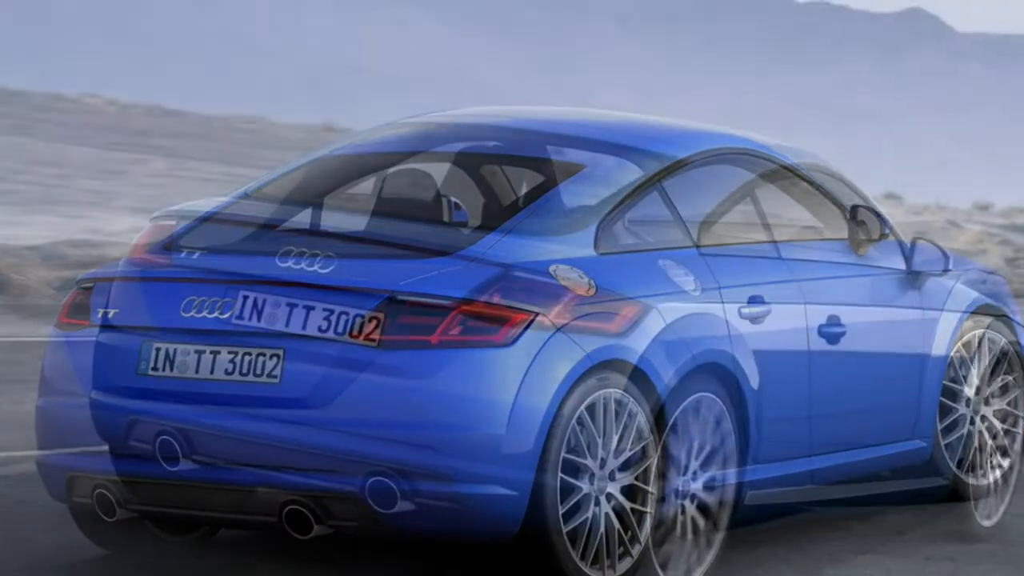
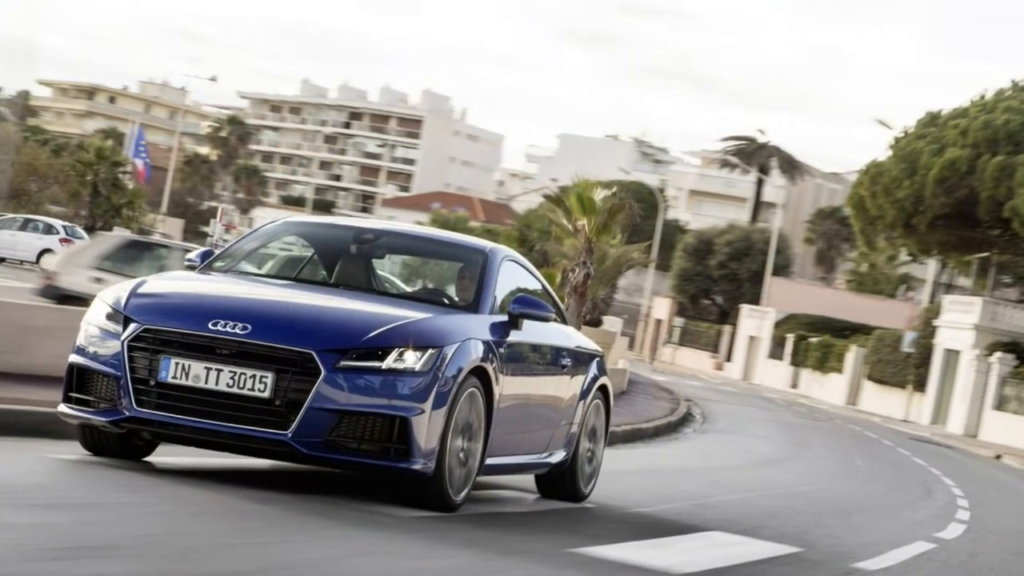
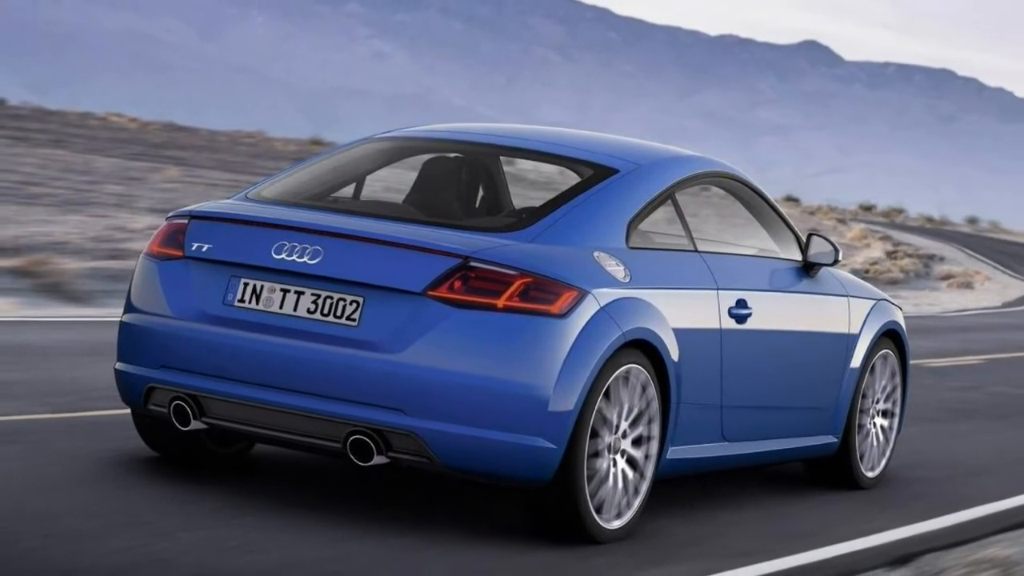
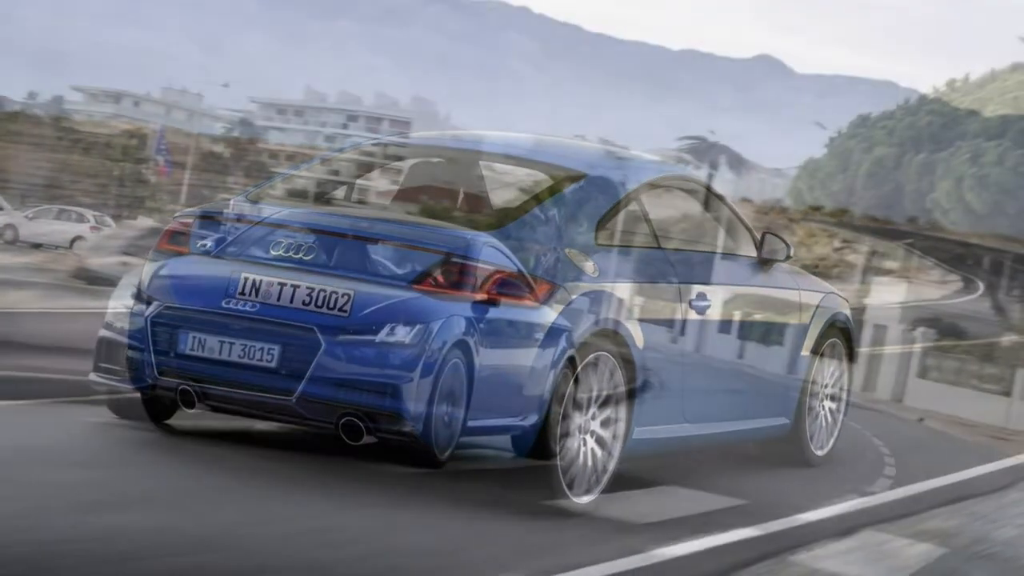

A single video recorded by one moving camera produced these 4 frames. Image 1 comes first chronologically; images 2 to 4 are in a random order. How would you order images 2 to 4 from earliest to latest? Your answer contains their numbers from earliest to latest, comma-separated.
3, 4, 2
